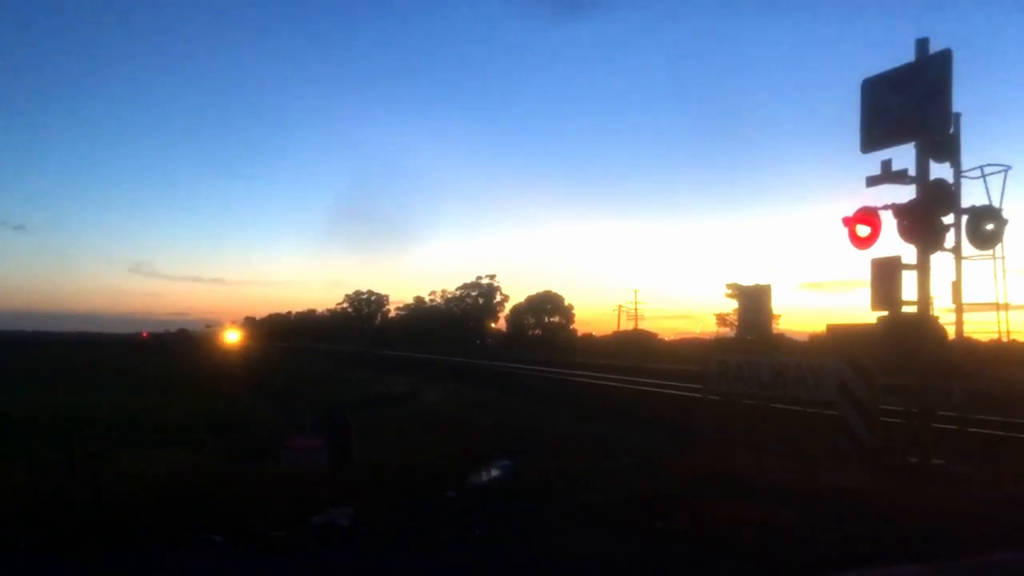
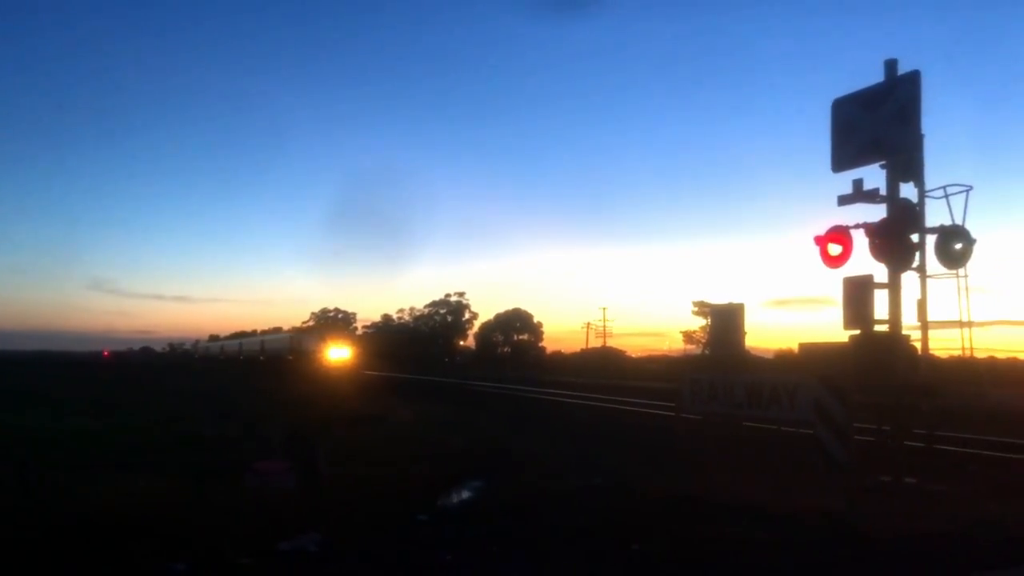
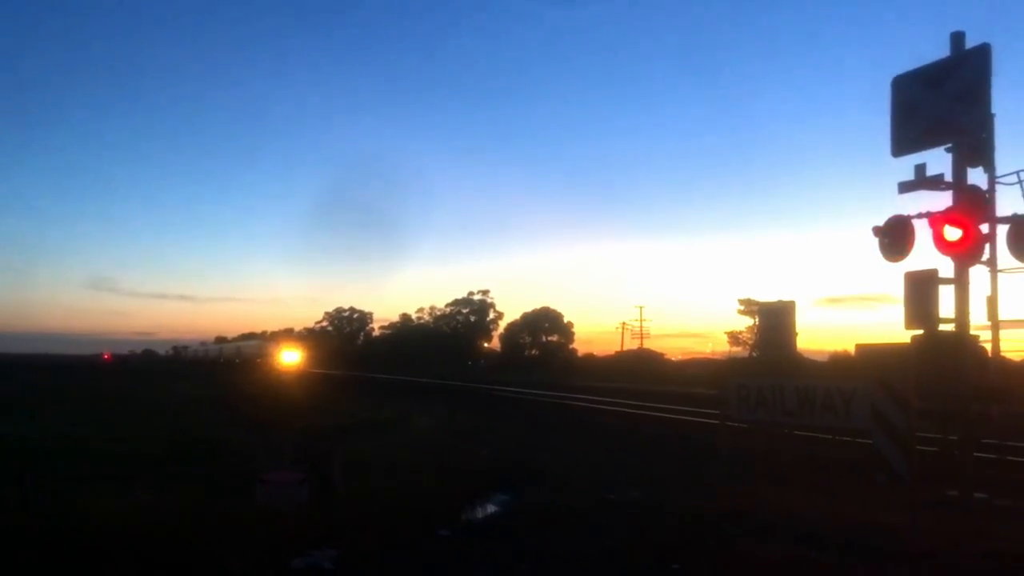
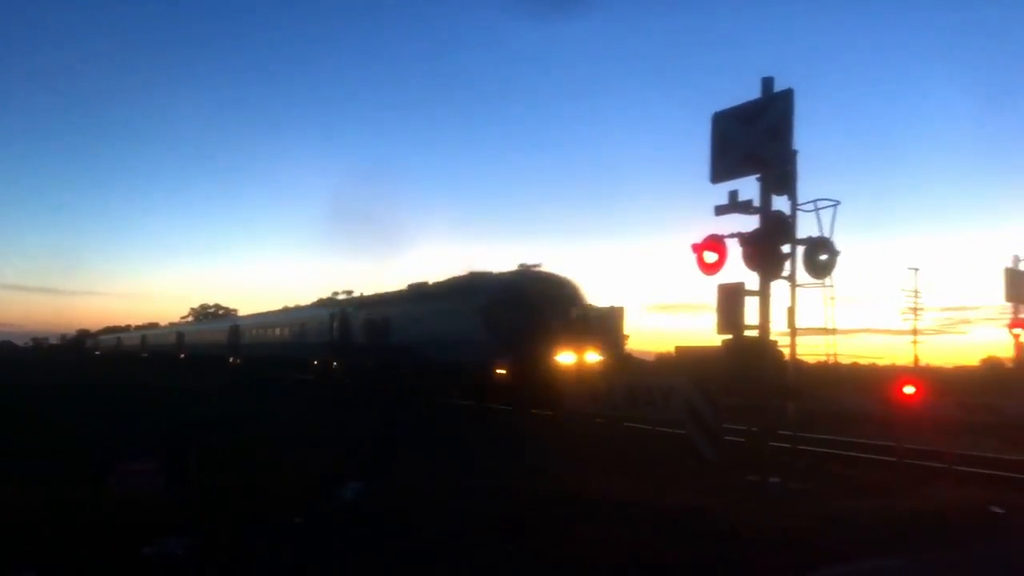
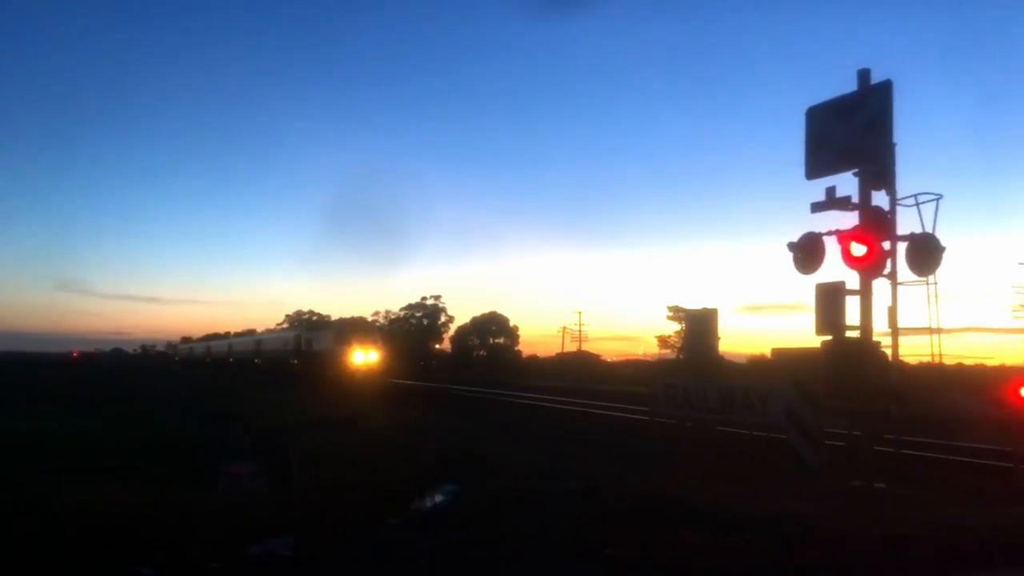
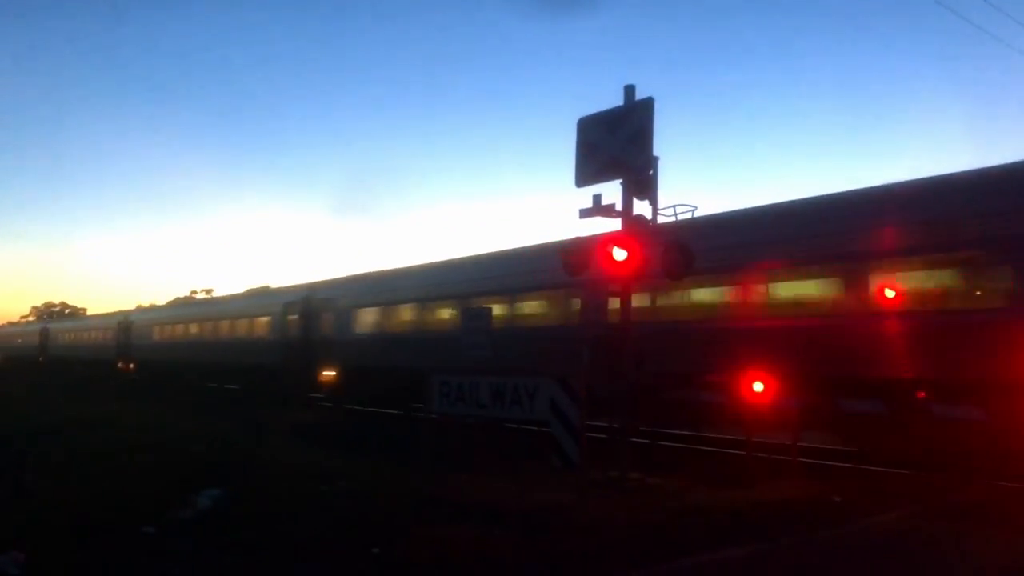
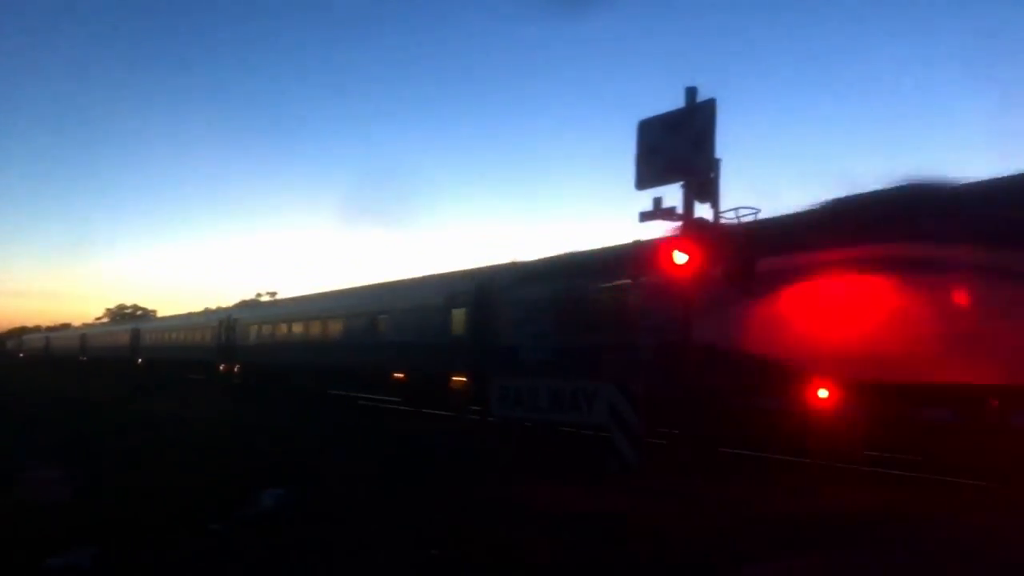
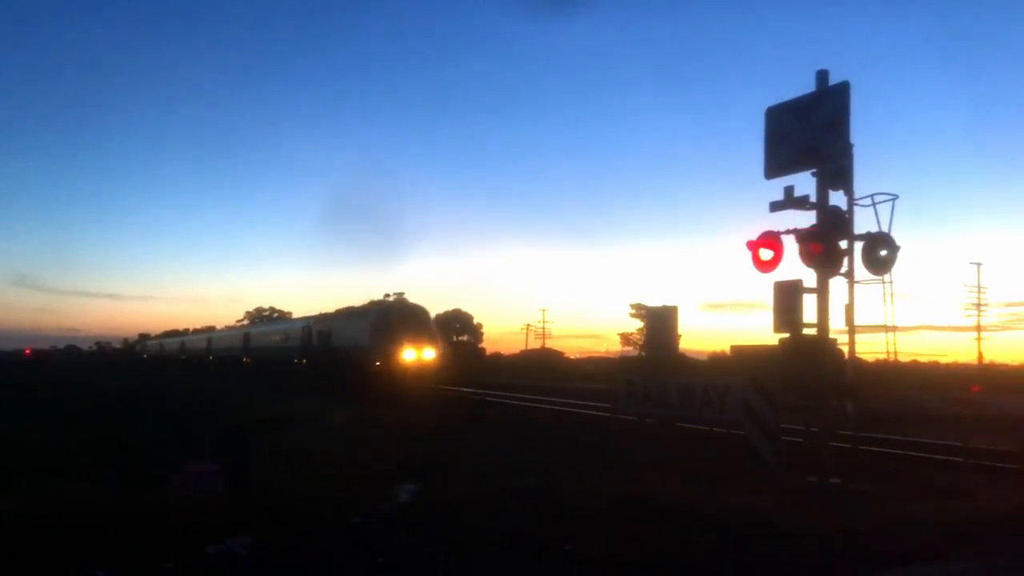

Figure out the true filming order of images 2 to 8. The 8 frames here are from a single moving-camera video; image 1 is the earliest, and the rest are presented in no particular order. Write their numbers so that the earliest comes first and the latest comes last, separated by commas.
3, 2, 5, 8, 4, 7, 6
